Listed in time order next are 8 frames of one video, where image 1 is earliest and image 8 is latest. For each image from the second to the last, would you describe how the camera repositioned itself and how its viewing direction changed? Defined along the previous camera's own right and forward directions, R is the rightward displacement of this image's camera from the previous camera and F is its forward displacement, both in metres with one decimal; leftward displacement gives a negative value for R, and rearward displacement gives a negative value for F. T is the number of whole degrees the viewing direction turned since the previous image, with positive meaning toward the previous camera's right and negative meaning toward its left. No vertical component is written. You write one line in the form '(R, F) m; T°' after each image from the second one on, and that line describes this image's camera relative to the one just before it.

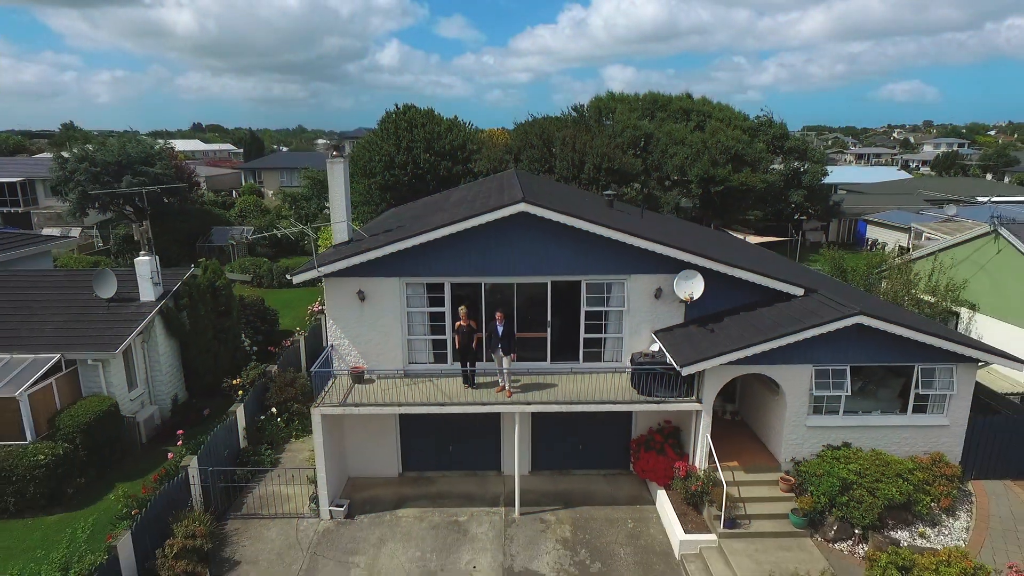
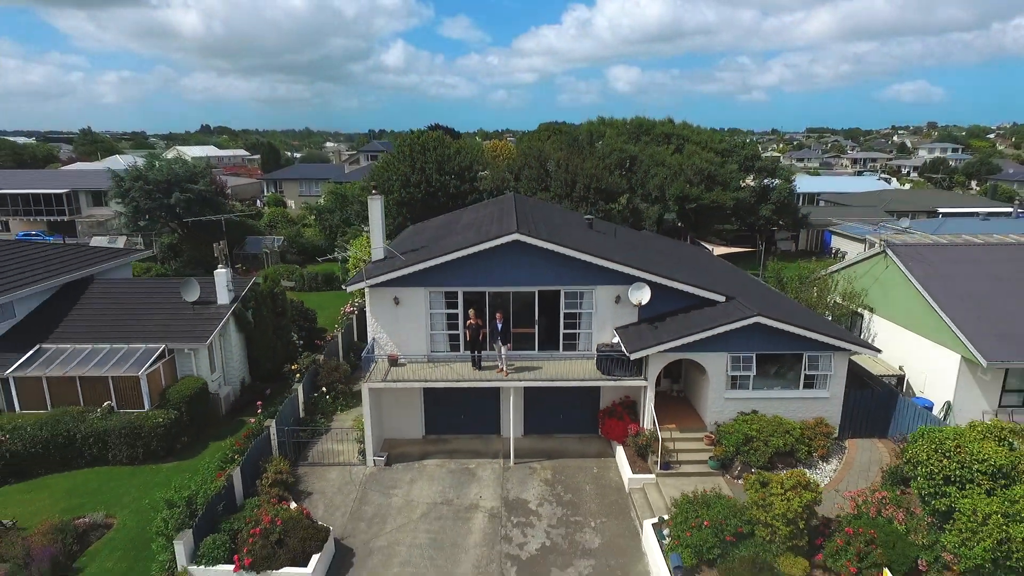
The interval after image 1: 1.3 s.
(+0.1, -1.6) m; 0°
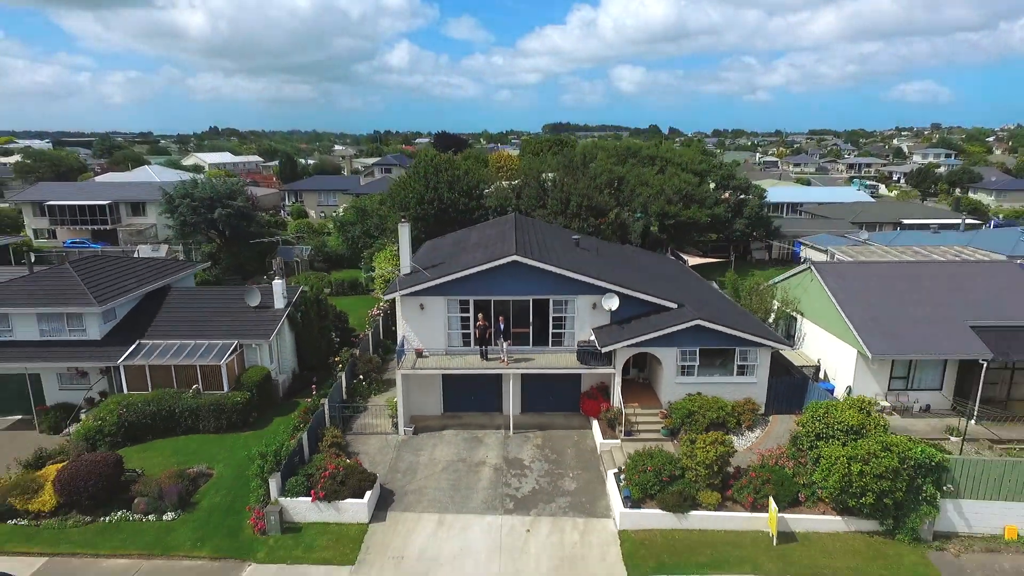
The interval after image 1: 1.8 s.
(+0.1, -1.8) m; 0°
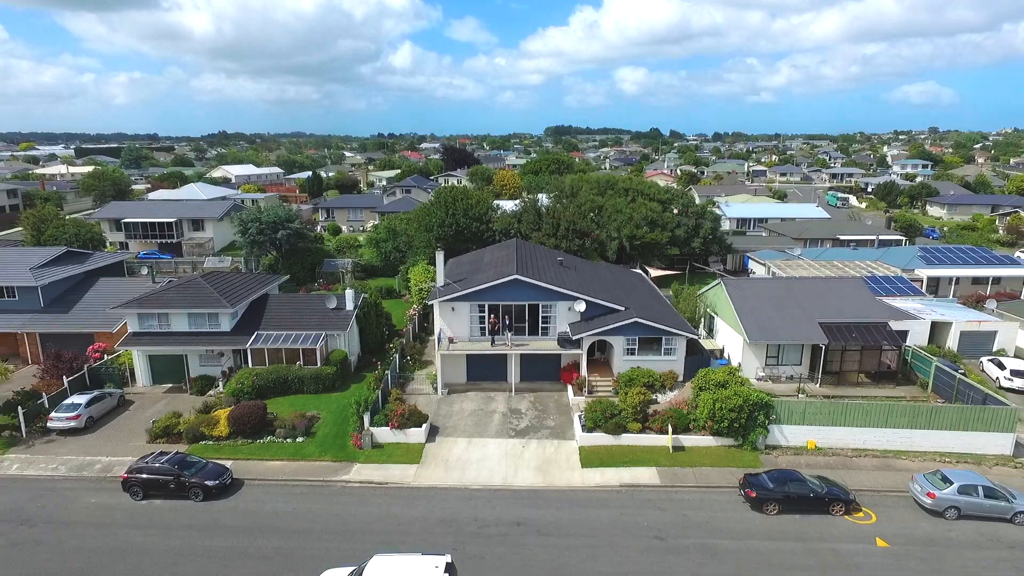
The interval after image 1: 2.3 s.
(0.0, -4.0) m; 0°
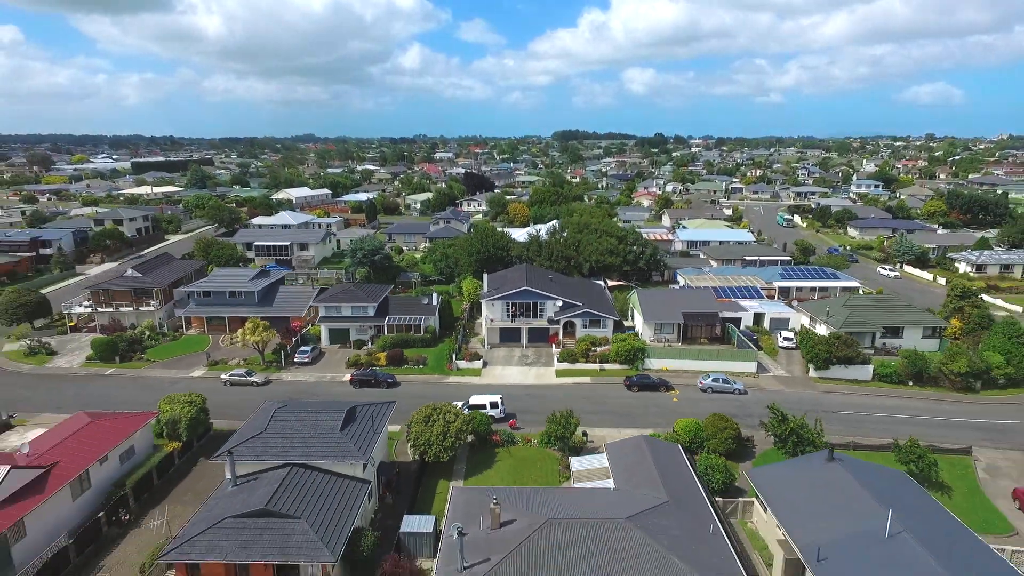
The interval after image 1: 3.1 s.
(-0.2, -11.1) m; -1°
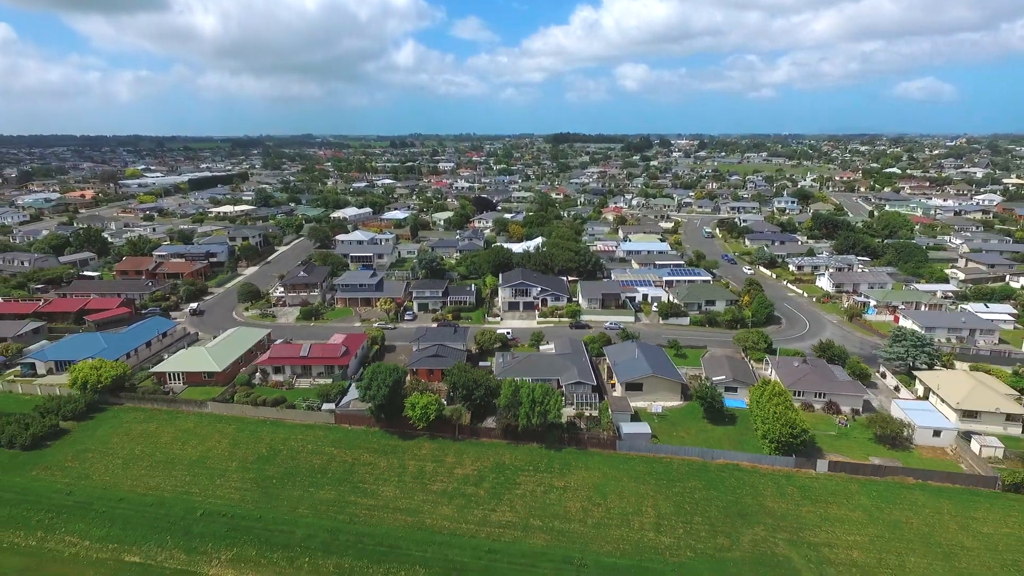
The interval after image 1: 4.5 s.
(-0.6, -21.4) m; +1°
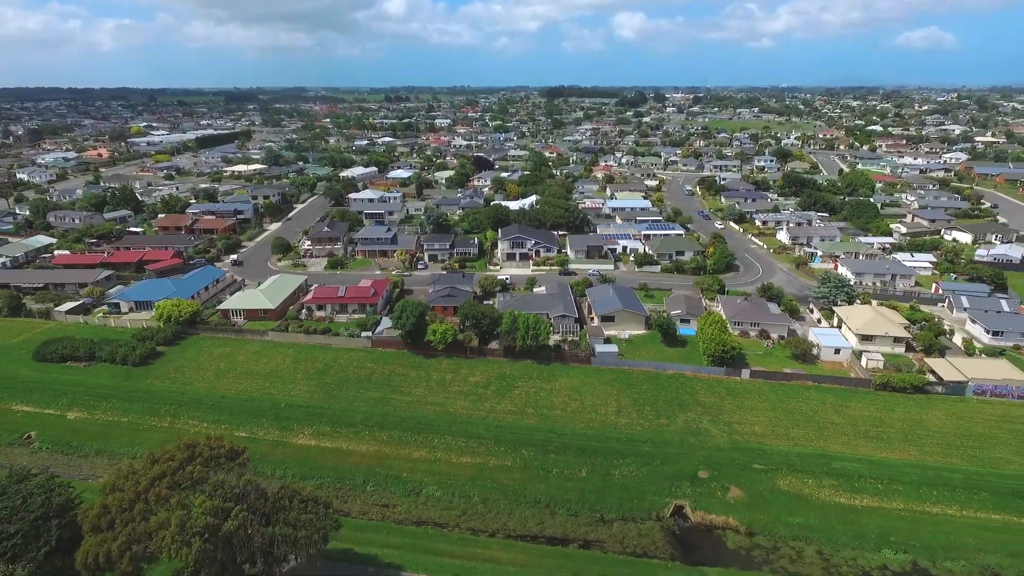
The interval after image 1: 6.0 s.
(-0.2, -7.2) m; 0°
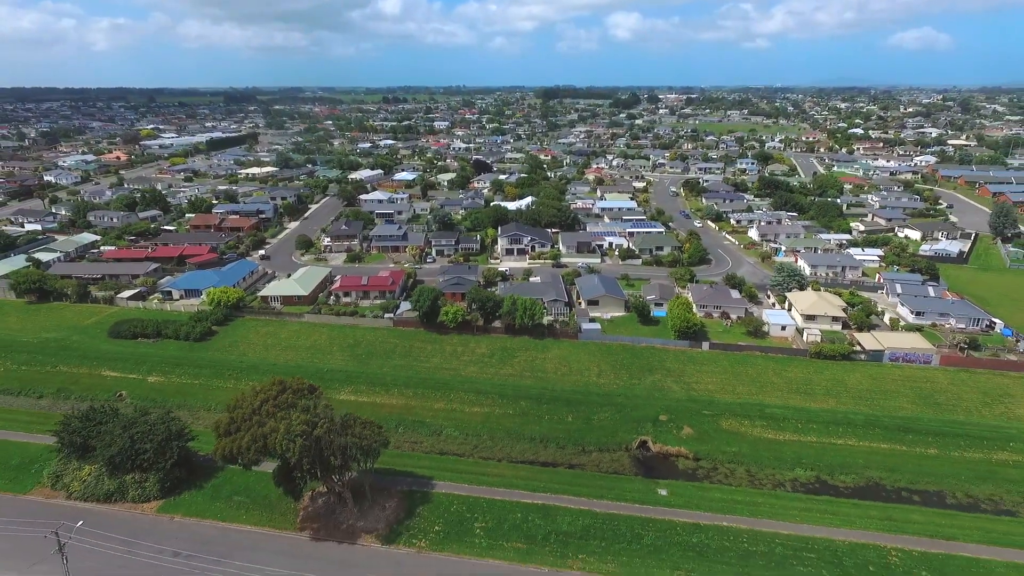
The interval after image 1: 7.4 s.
(-0.3, -6.4) m; 0°
